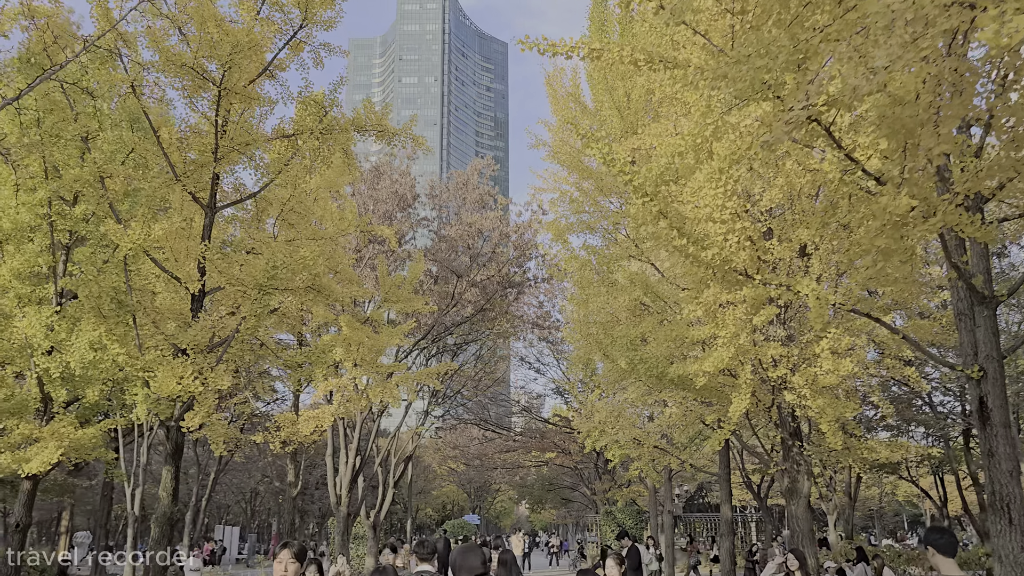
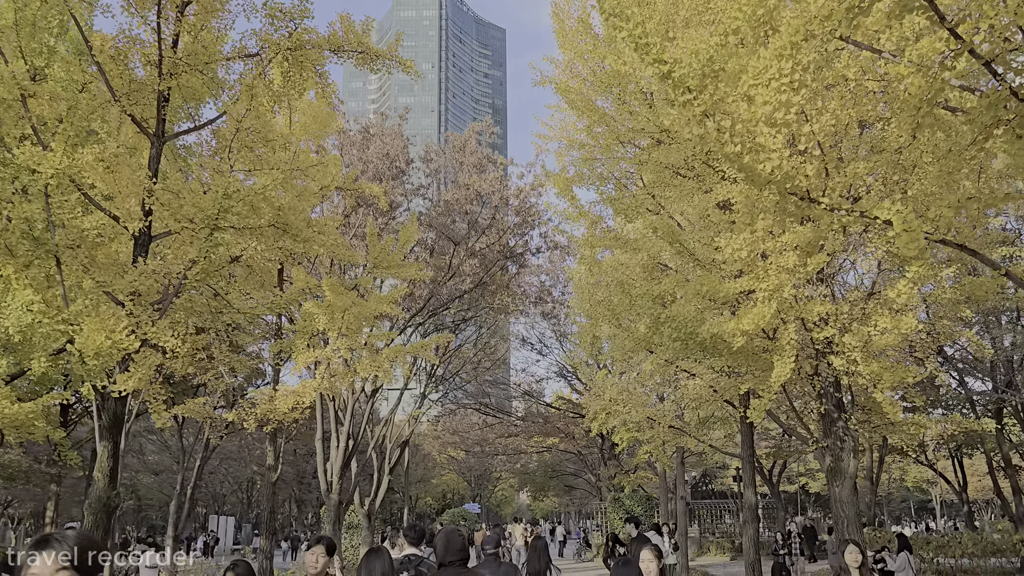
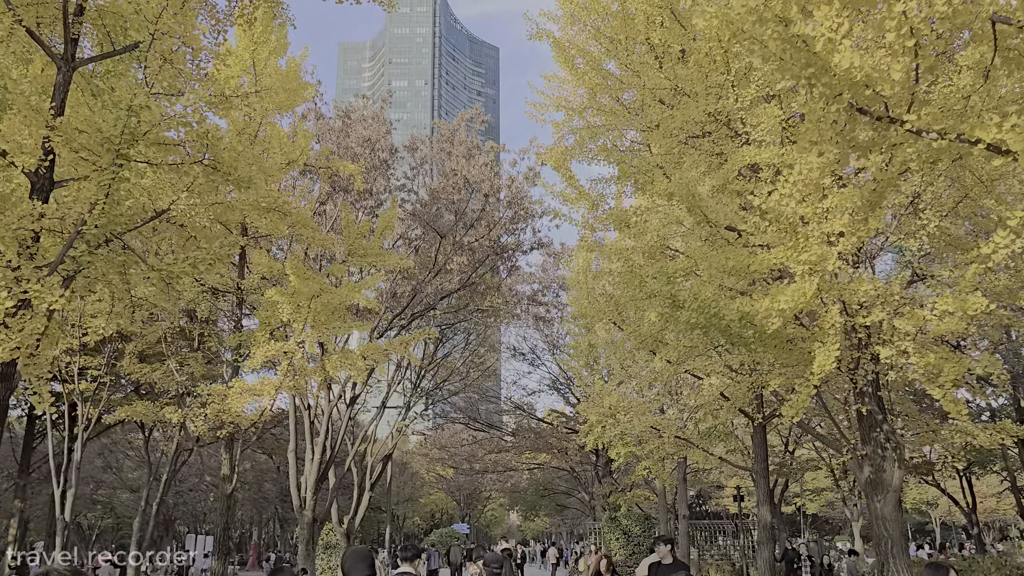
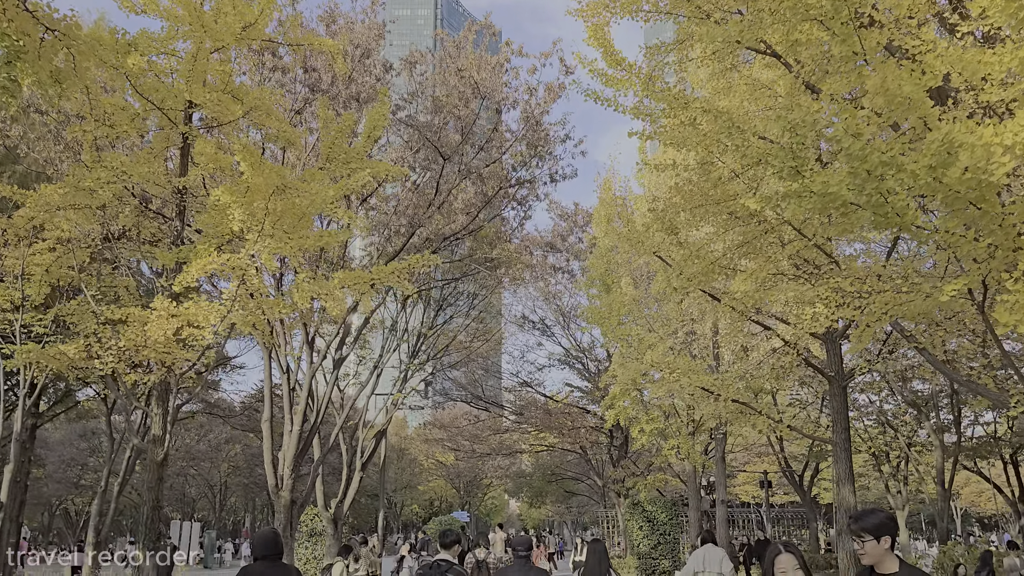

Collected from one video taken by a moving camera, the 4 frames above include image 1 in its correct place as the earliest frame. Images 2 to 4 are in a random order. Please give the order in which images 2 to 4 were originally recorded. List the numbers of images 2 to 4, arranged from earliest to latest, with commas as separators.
2, 3, 4
